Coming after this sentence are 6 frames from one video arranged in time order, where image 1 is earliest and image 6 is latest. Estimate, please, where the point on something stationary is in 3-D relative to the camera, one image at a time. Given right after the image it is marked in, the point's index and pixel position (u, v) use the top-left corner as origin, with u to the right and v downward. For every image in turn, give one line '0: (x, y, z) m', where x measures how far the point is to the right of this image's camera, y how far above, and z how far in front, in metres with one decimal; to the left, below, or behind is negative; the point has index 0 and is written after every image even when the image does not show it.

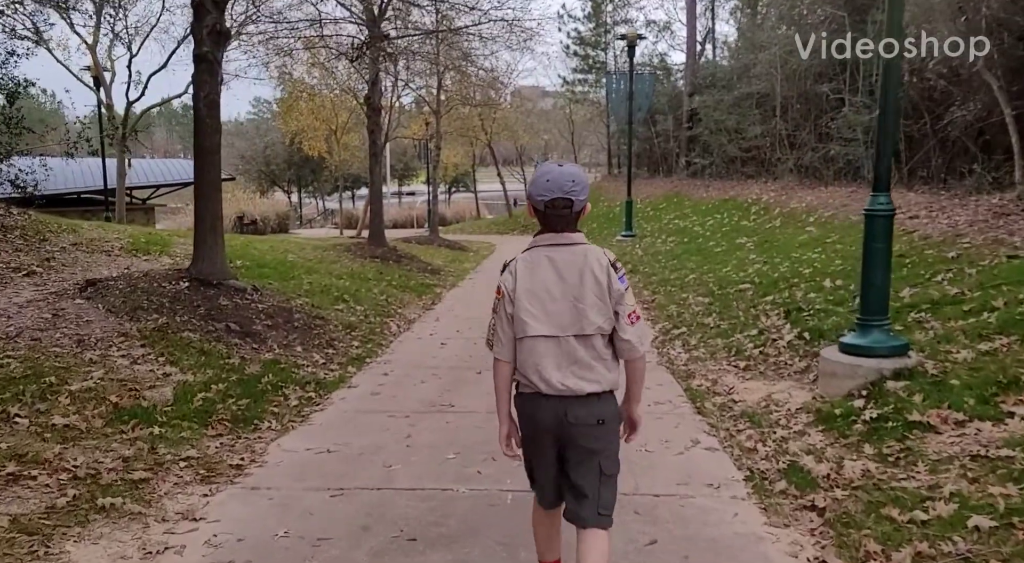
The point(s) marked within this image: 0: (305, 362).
0: (-1.8, -0.7, +7.6) m
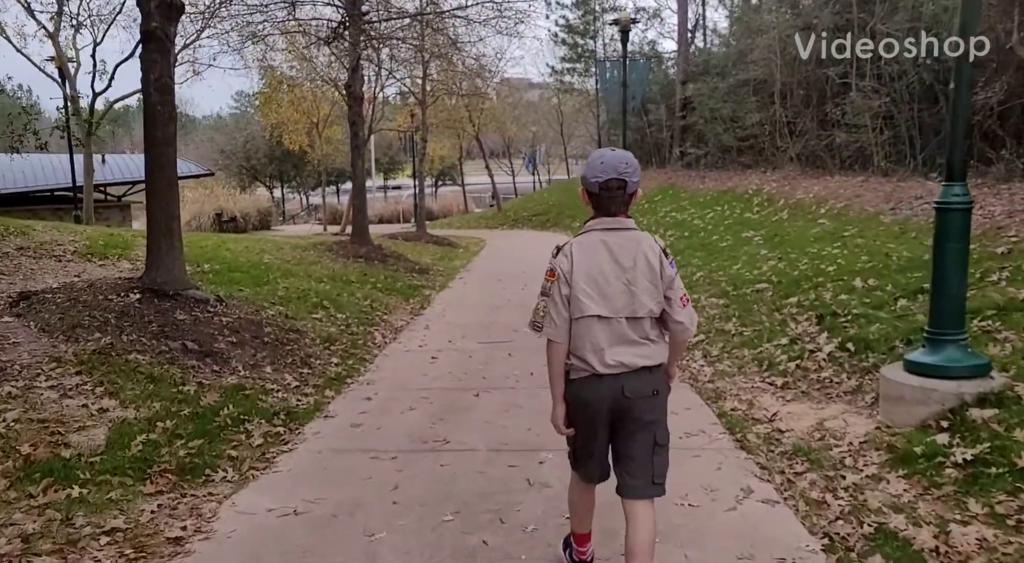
0: (-1.8, -0.8, +6.6) m
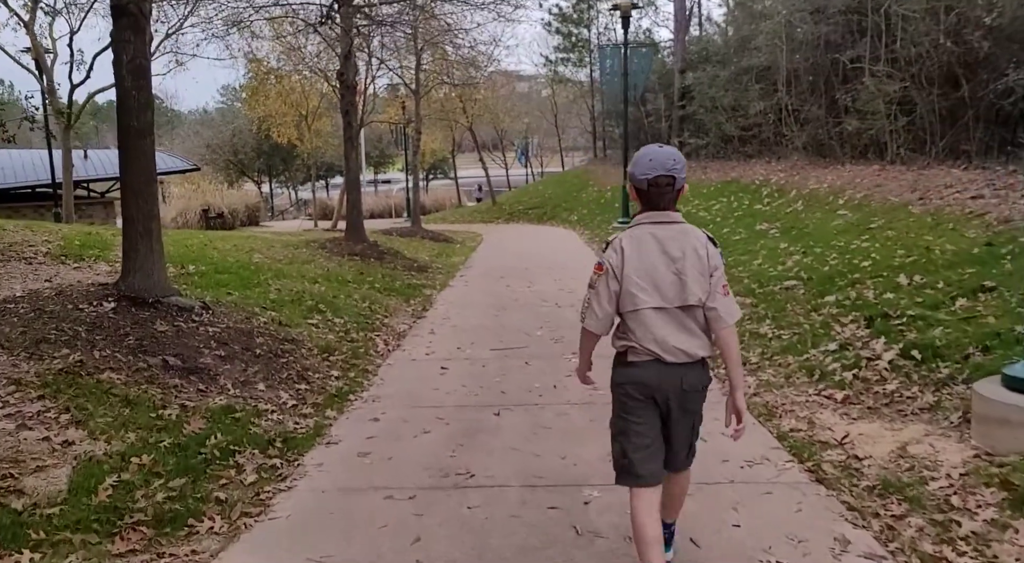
0: (-1.6, -0.8, +5.8) m
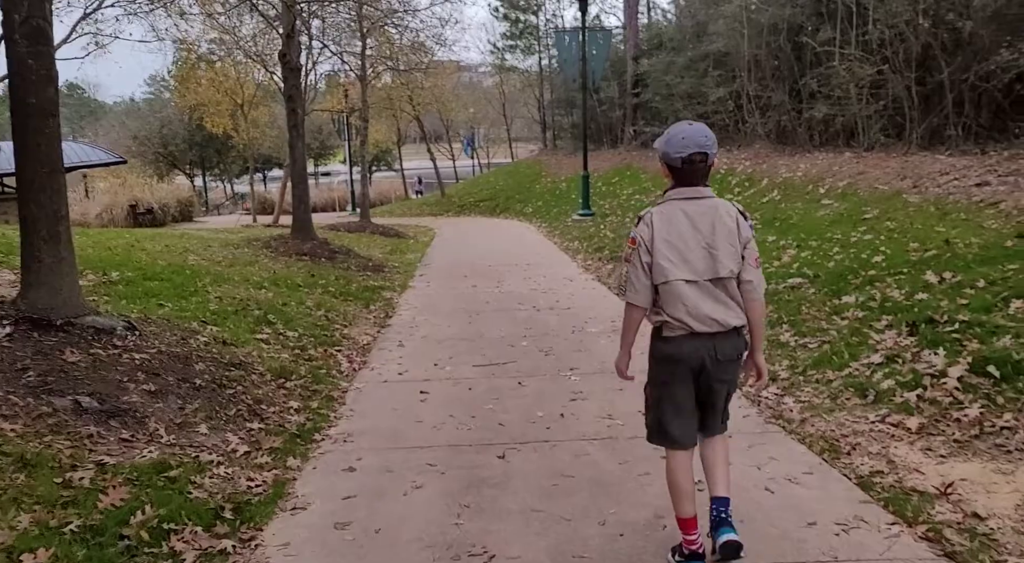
0: (-1.5, -0.9, +4.6) m
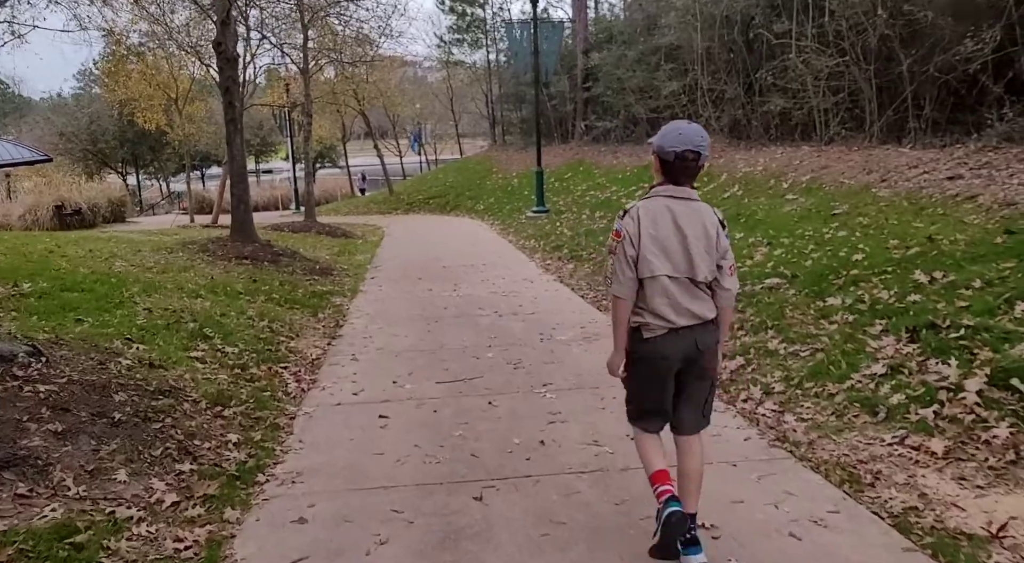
0: (-1.6, -1.0, +3.8) m
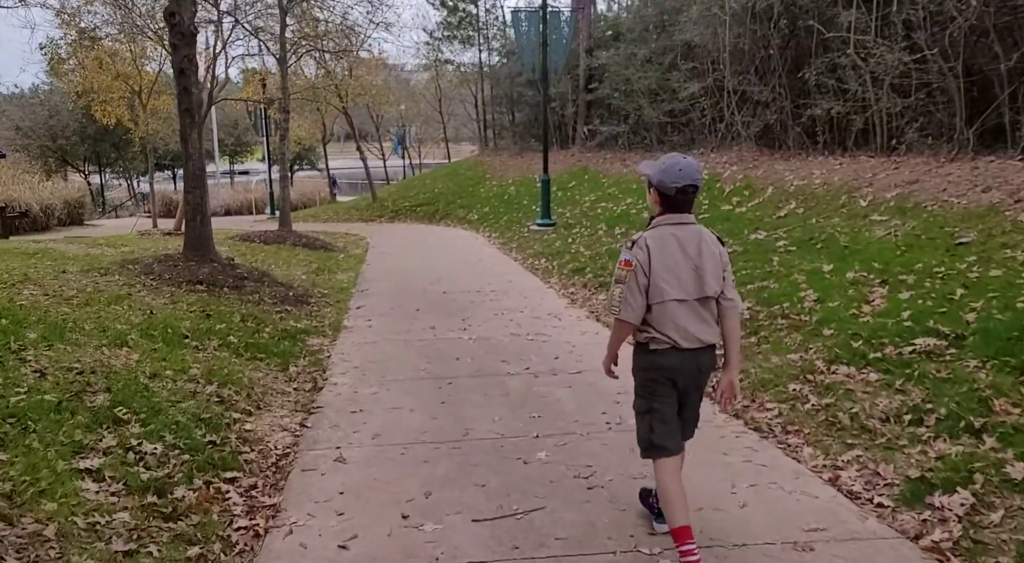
0: (-1.2, -1.3, +1.3) m
